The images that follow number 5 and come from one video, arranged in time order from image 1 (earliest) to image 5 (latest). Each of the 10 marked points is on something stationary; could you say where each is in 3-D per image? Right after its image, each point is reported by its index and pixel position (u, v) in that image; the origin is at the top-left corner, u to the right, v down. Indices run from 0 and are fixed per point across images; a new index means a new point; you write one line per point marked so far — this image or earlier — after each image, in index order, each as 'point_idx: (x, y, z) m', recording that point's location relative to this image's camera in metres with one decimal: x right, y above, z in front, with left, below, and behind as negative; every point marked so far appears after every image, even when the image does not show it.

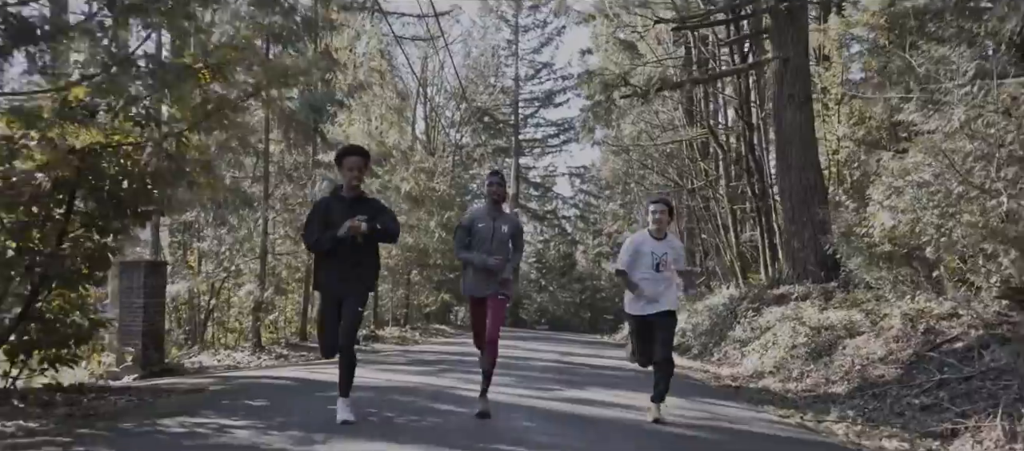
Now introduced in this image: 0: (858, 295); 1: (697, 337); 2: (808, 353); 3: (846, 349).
0: (+4.7, -0.9, +13.0) m
1: (+3.8, -2.2, +19.7) m
2: (+3.5, -1.5, +11.1) m
3: (+3.6, -1.3, +10.3) m
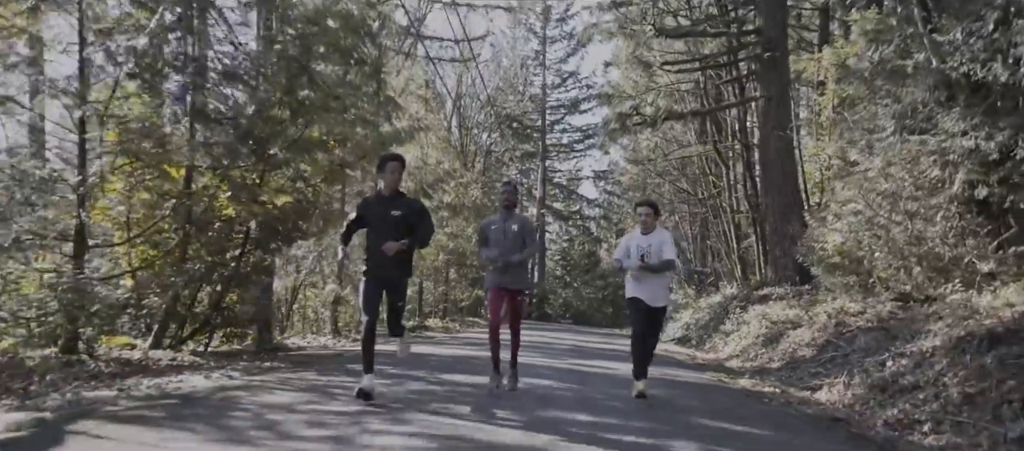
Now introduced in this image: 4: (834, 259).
0: (+5.2, -1.2, +16.5) m
1: (+4.5, -2.5, +23.2) m
2: (+3.9, -1.7, +14.7) m
3: (+4.0, -1.6, +13.8) m
4: (+5.2, -0.5, +15.0) m
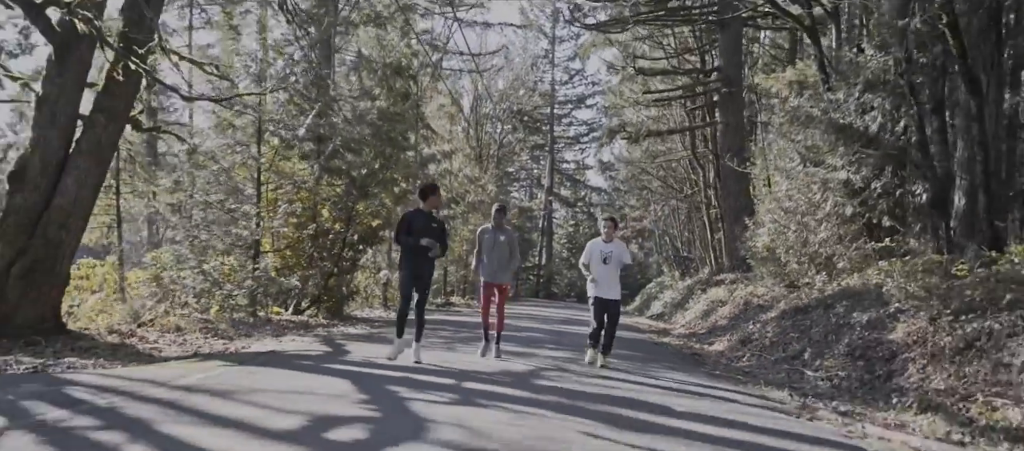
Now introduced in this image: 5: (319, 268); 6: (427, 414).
0: (+5.4, -1.2, +22.1) m
1: (+4.8, -2.4, +28.9) m
2: (+4.1, -1.9, +20.3) m
3: (+4.2, -1.7, +19.5) m
4: (+5.3, -0.6, +20.6) m
5: (-3.2, -0.7, +15.8) m
6: (-0.4, -1.0, +5.1) m
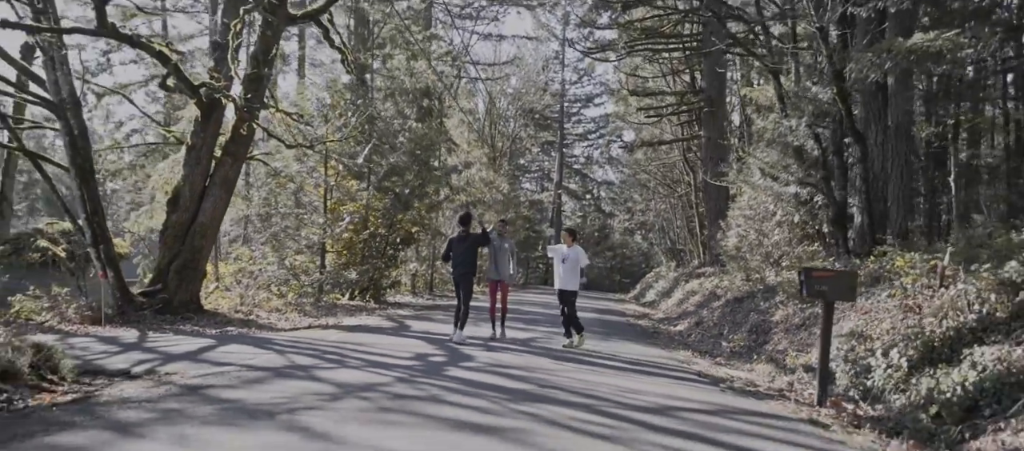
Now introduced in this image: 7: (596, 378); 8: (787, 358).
0: (+5.7, -1.3, +26.3) m
1: (+5.1, -2.4, +33.1) m
2: (+4.3, -1.9, +24.5) m
3: (+4.4, -1.8, +23.7) m
4: (+5.6, -0.7, +24.7) m
5: (-3.0, -0.8, +20.1) m
6: (-0.4, -1.2, +9.4) m
7: (+0.7, -1.3, +8.0) m
8: (+2.9, -1.4, +10.1) m
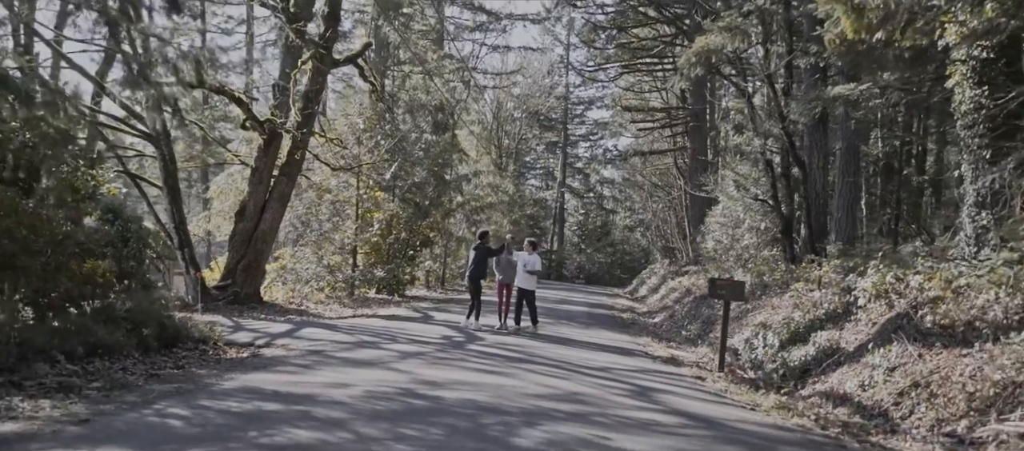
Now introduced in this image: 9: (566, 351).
0: (+5.8, -1.5, +29.6) m
1: (+5.2, -2.5, +36.4) m
2: (+4.4, -2.1, +27.9) m
3: (+4.5, -1.9, +27.0) m
4: (+5.7, -0.8, +28.0) m
5: (-2.9, -0.9, +23.5) m
6: (-0.4, -1.5, +12.7) m
7: (+0.7, -1.5, +11.3) m
8: (+2.9, -1.6, +13.4) m
9: (+0.6, -1.5, +11.6) m
